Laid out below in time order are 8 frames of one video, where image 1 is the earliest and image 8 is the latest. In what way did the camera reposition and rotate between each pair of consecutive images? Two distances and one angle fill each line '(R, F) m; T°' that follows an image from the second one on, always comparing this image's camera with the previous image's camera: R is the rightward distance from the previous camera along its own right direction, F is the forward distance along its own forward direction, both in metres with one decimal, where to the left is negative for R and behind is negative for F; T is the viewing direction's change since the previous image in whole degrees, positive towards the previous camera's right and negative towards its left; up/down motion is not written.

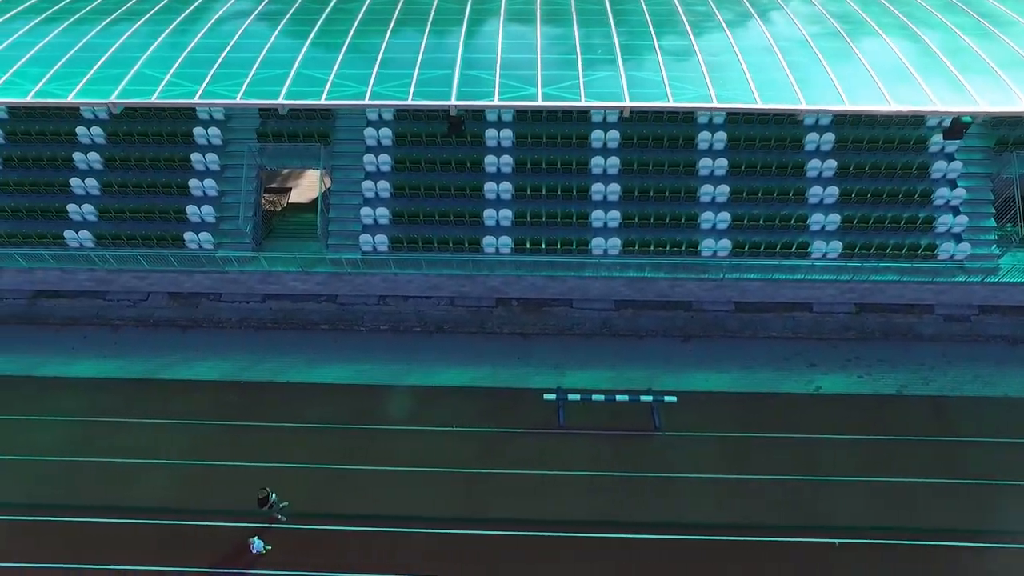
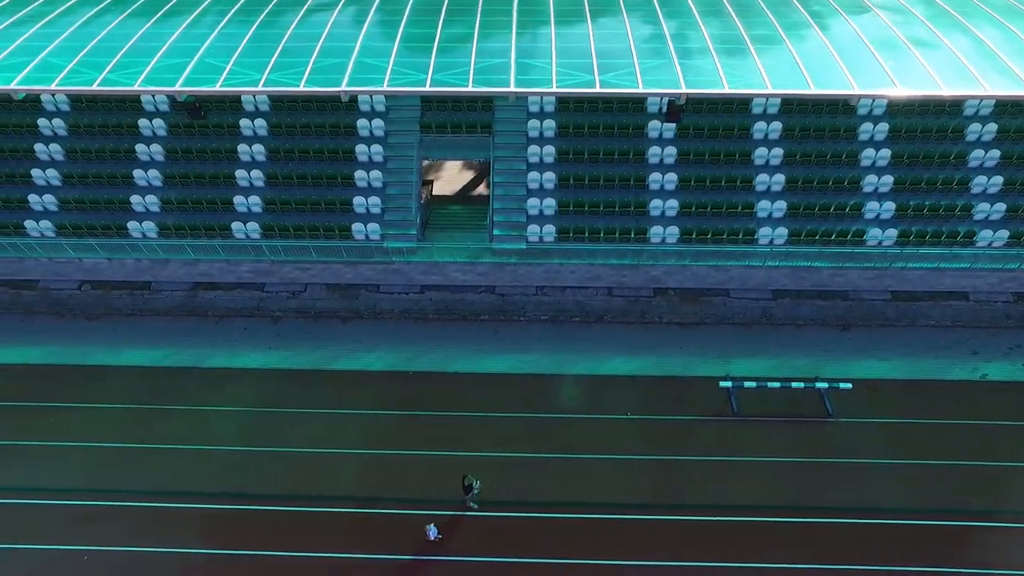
(-6.5, -0.1) m; 0°
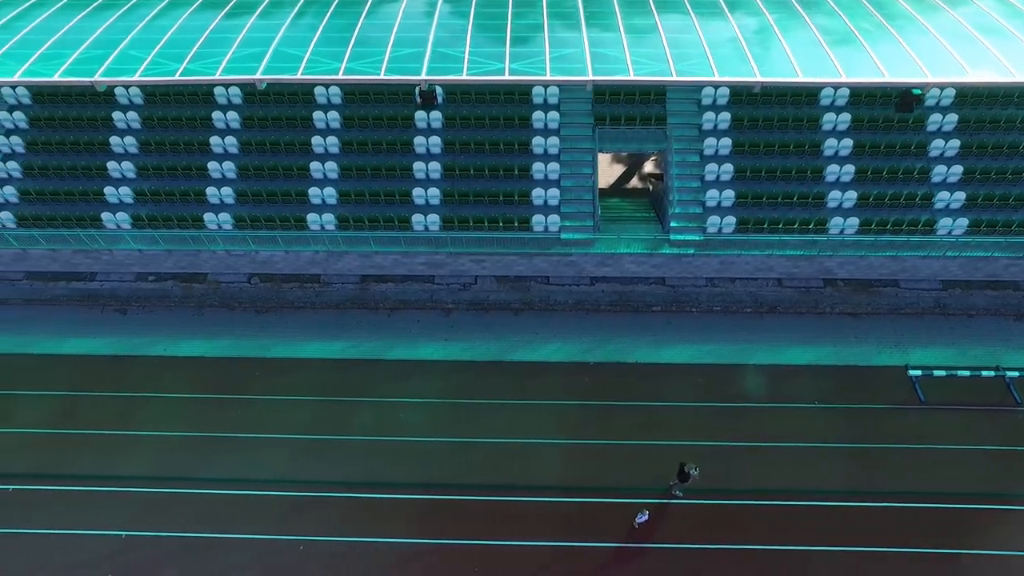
(-7.1, -0.1) m; 0°
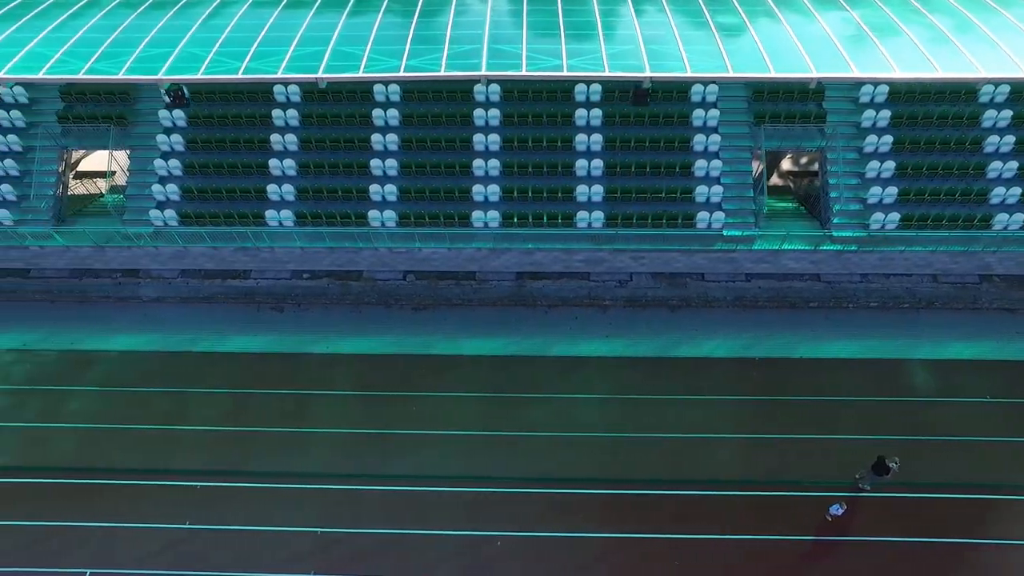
(-6.5, -0.1) m; 0°
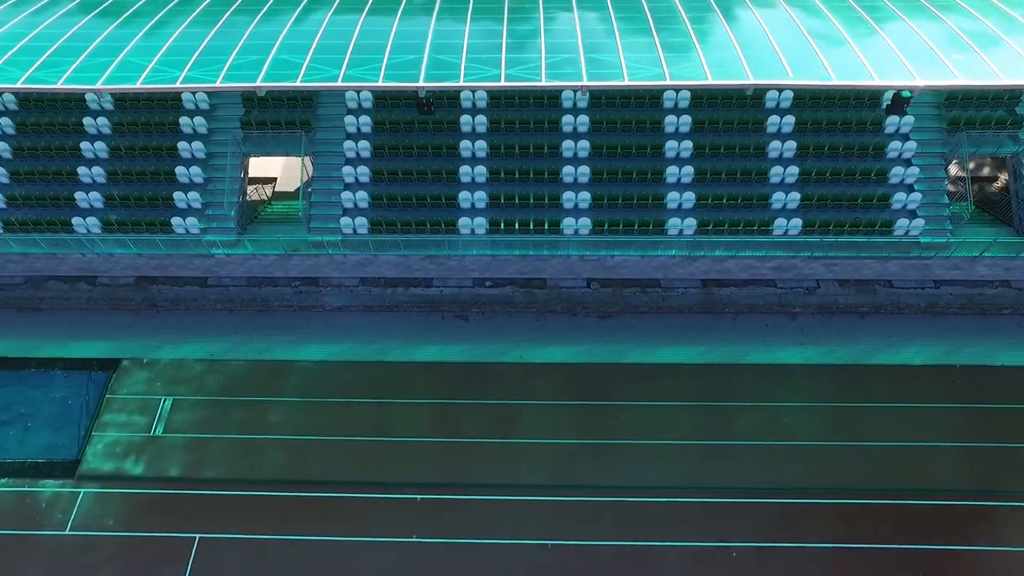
(-7.8, +0.2) m; 0°
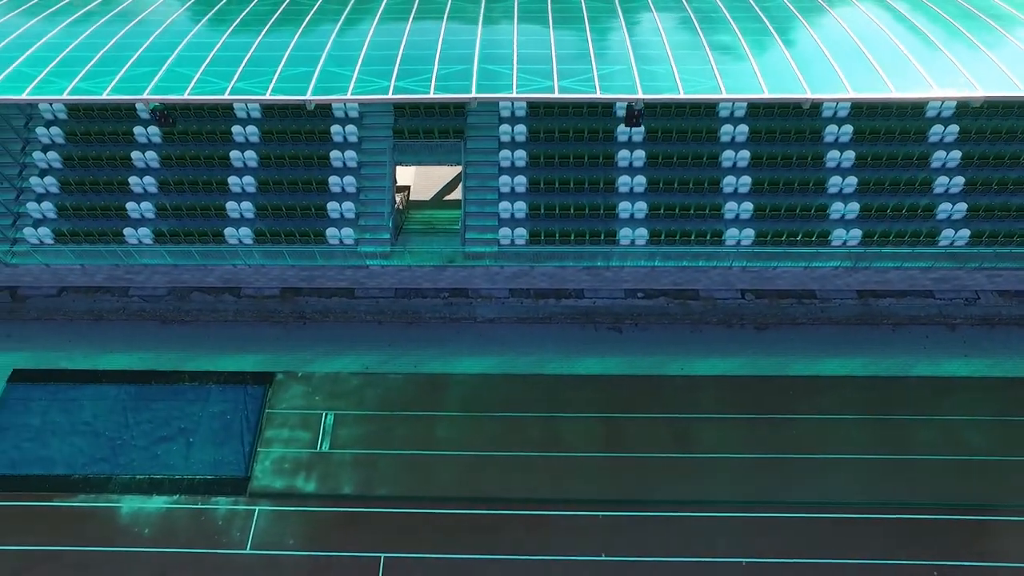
(-6.4, +0.3) m; 0°
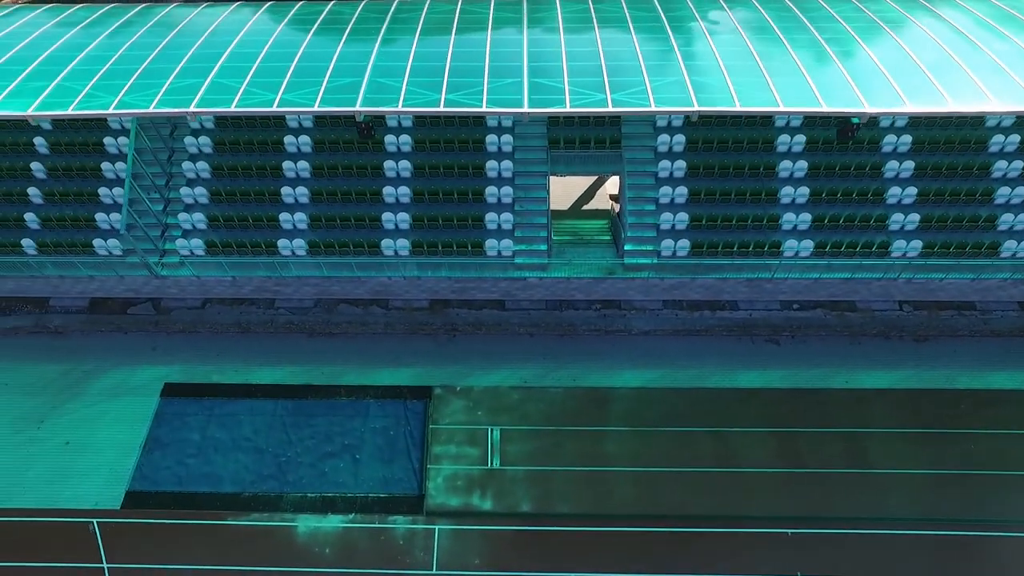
(-6.3, +0.3) m; 0°
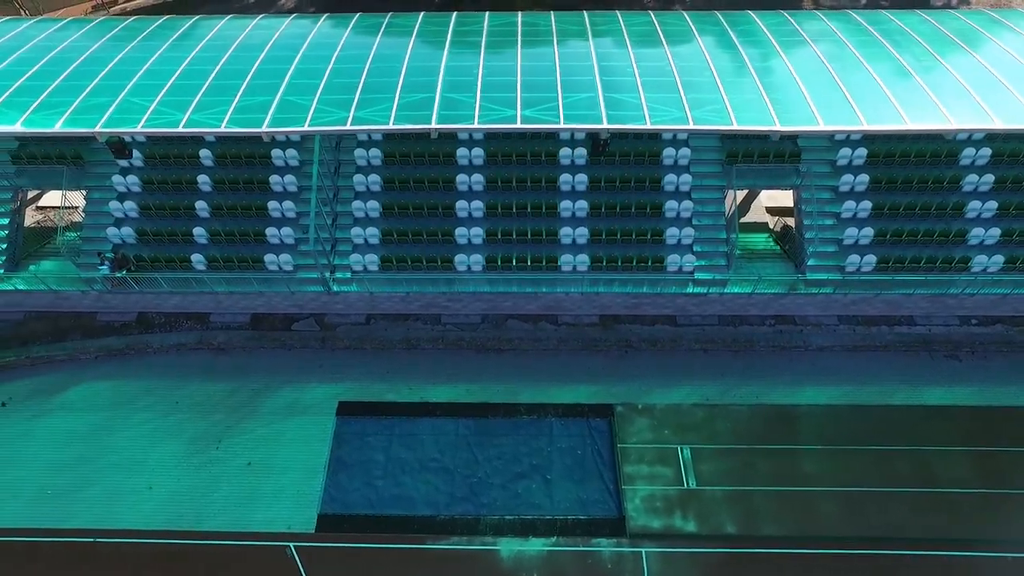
(-6.9, +0.4) m; 0°
